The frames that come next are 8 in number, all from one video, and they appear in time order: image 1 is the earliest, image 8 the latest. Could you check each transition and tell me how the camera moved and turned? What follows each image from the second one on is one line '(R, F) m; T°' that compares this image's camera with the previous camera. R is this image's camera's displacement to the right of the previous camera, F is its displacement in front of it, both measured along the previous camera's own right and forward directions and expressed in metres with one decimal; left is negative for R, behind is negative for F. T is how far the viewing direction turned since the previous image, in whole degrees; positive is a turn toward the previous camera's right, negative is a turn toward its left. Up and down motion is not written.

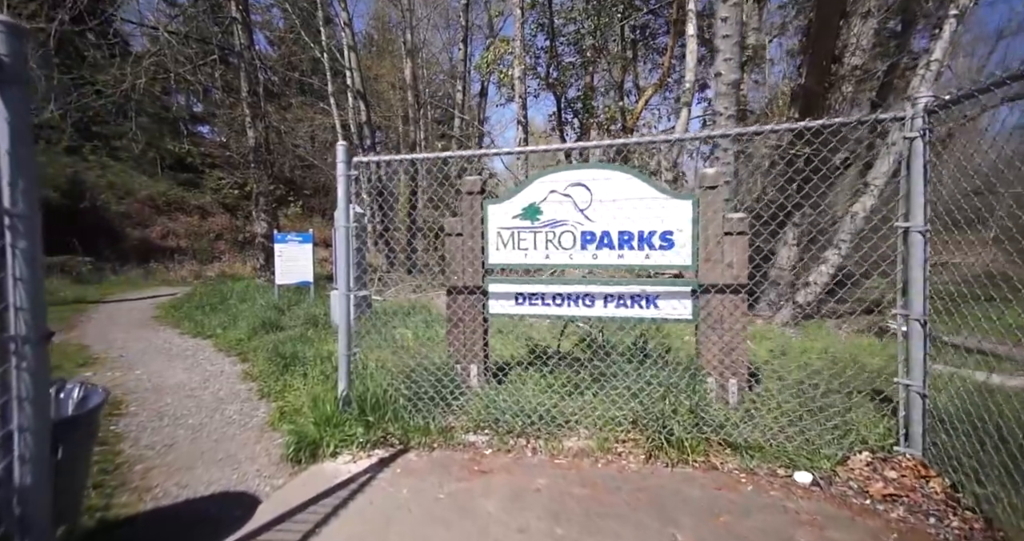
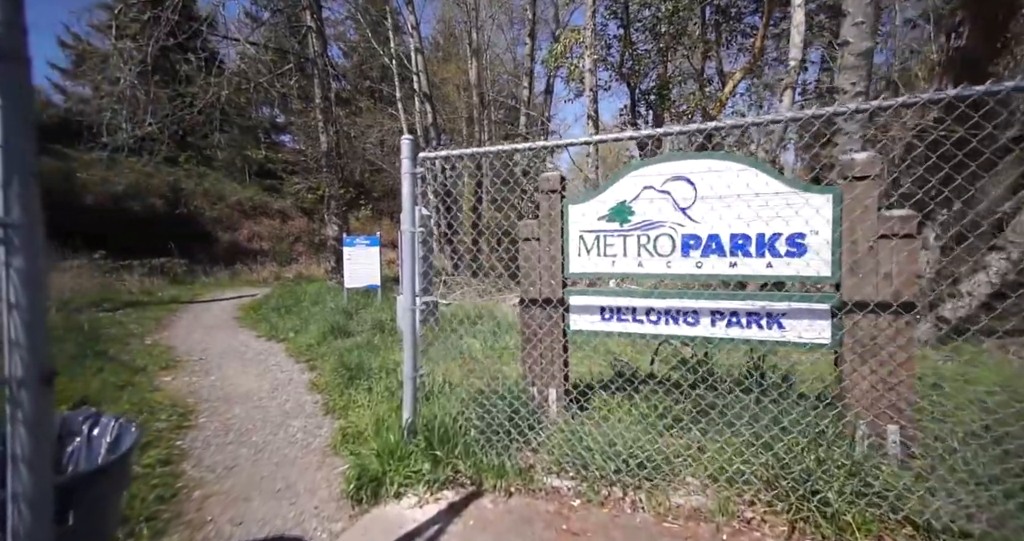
(-0.1, +0.4) m; -7°
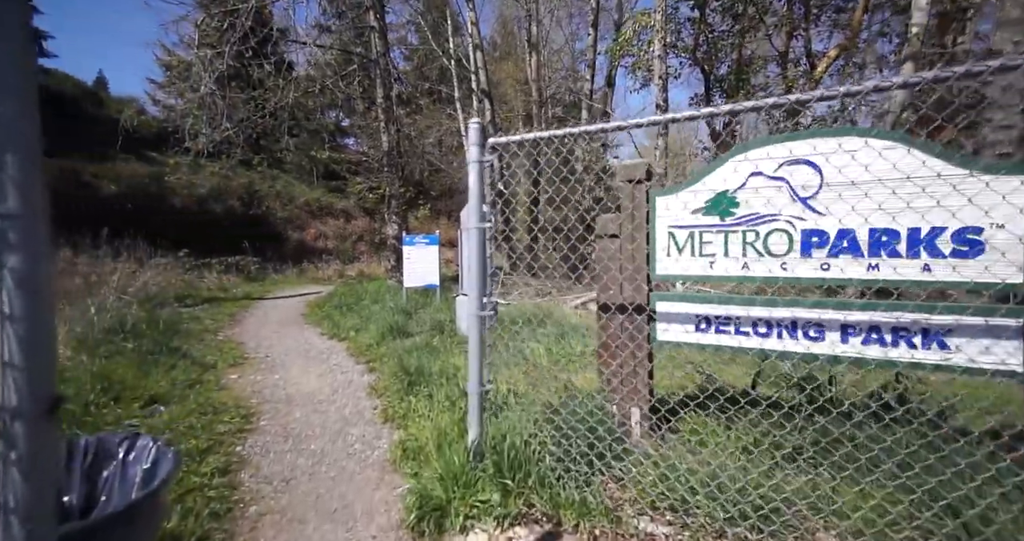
(-0.1, +0.3) m; -6°
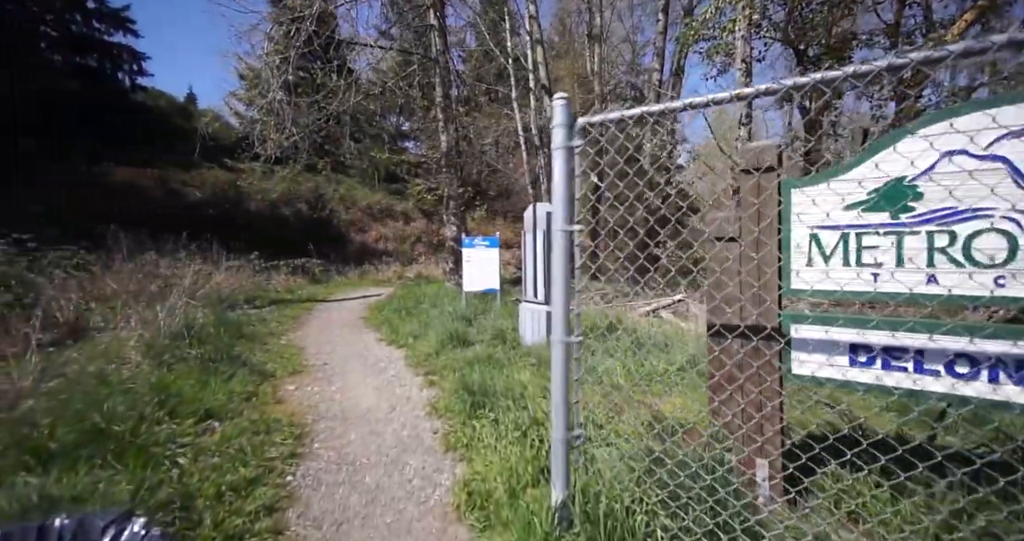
(-0.1, +0.4) m; -6°
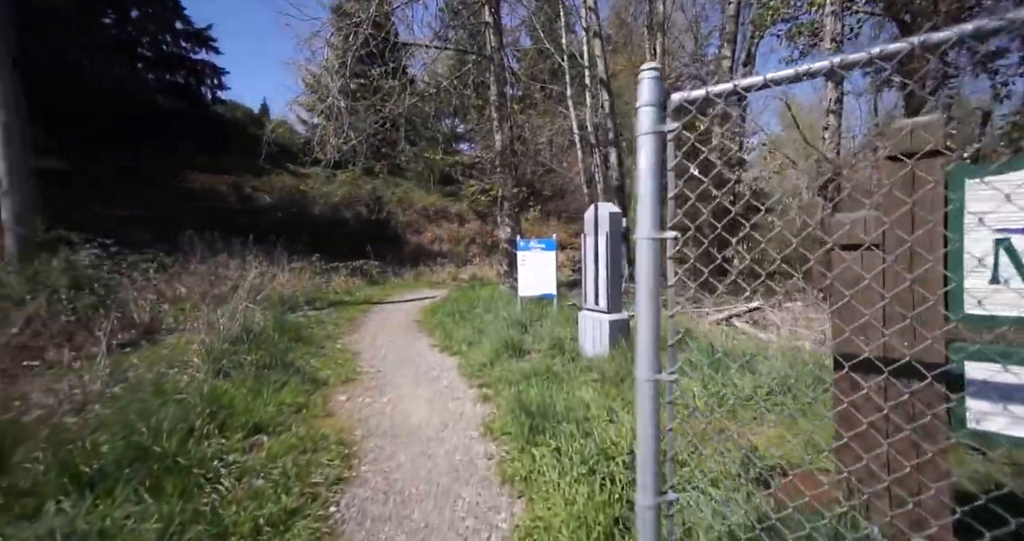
(-0.1, +0.3) m; -6°
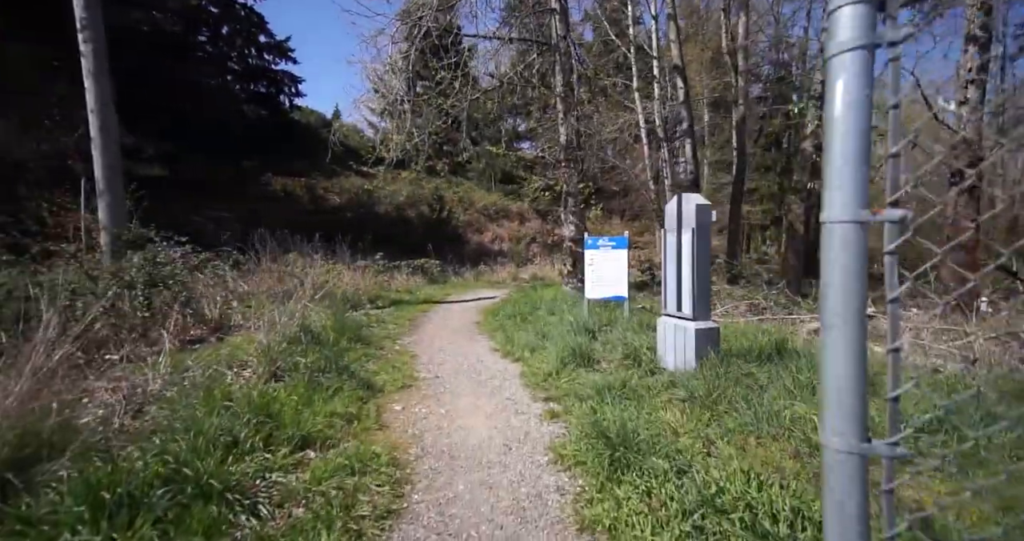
(-0.1, +0.5) m; -6°
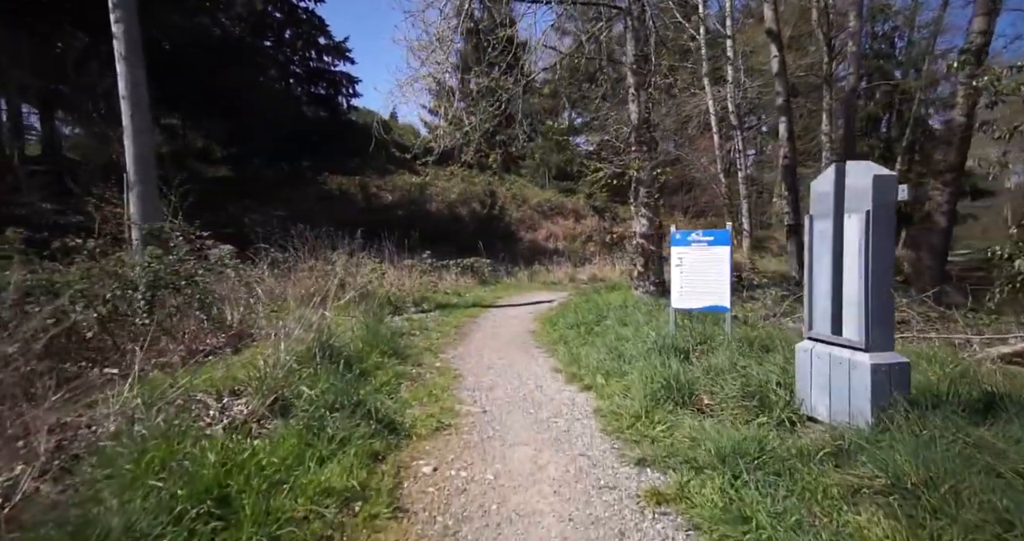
(-0.2, +1.4) m; -5°
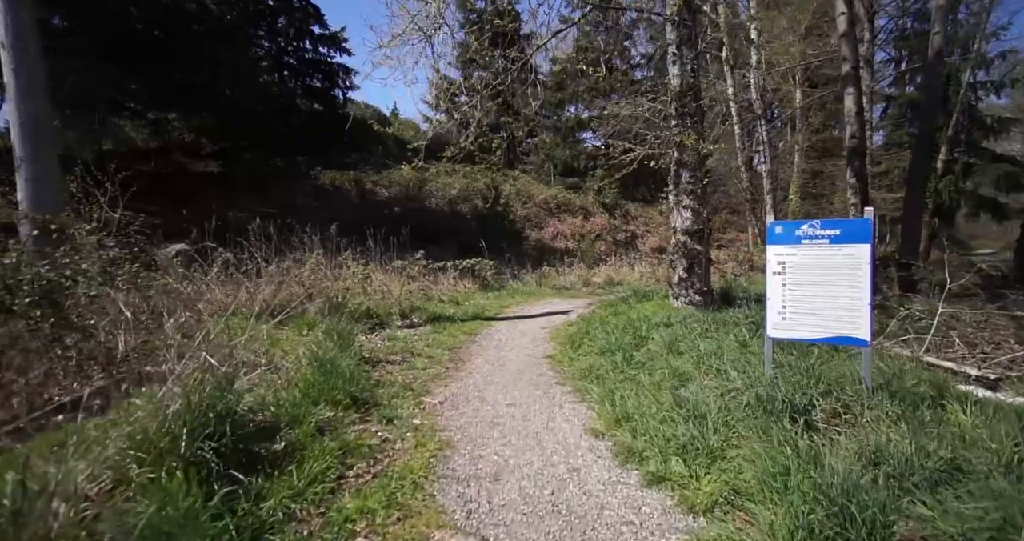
(-0.1, +2.0) m; 0°
